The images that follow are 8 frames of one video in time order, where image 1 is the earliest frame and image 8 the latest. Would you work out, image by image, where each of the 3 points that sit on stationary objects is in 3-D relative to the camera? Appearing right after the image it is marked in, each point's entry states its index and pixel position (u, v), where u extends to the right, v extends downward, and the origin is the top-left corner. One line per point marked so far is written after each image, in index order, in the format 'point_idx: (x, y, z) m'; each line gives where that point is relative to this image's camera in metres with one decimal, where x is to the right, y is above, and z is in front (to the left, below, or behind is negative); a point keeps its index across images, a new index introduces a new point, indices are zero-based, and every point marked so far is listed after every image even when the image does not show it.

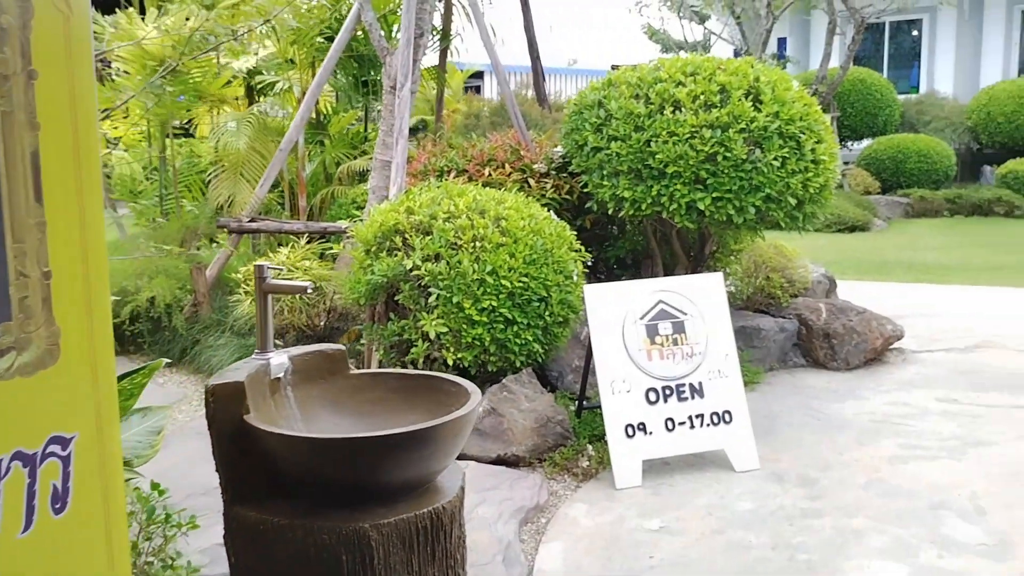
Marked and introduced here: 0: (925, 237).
0: (+4.5, +0.6, +9.5) m
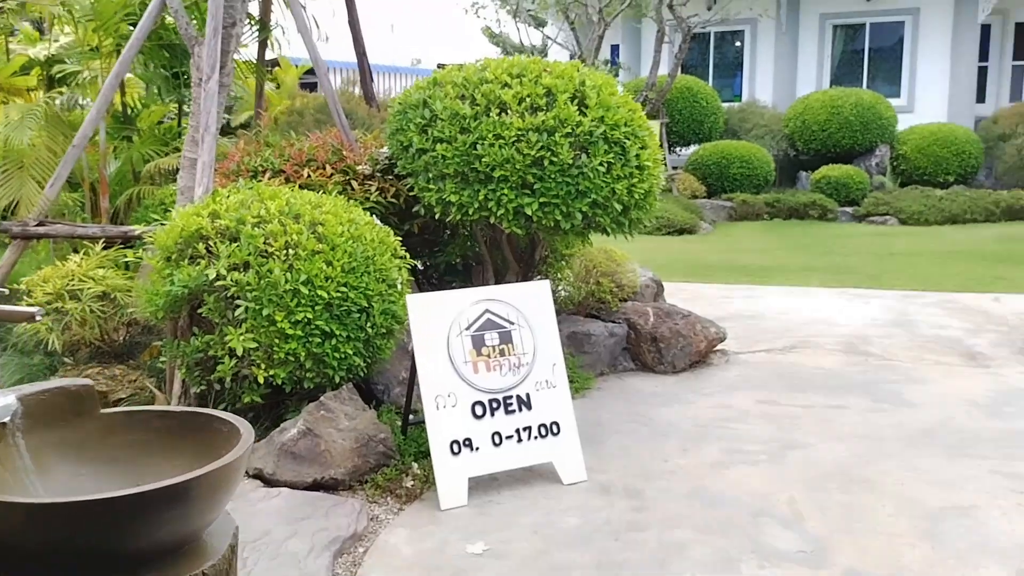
0: (+2.6, +0.5, +9.9) m
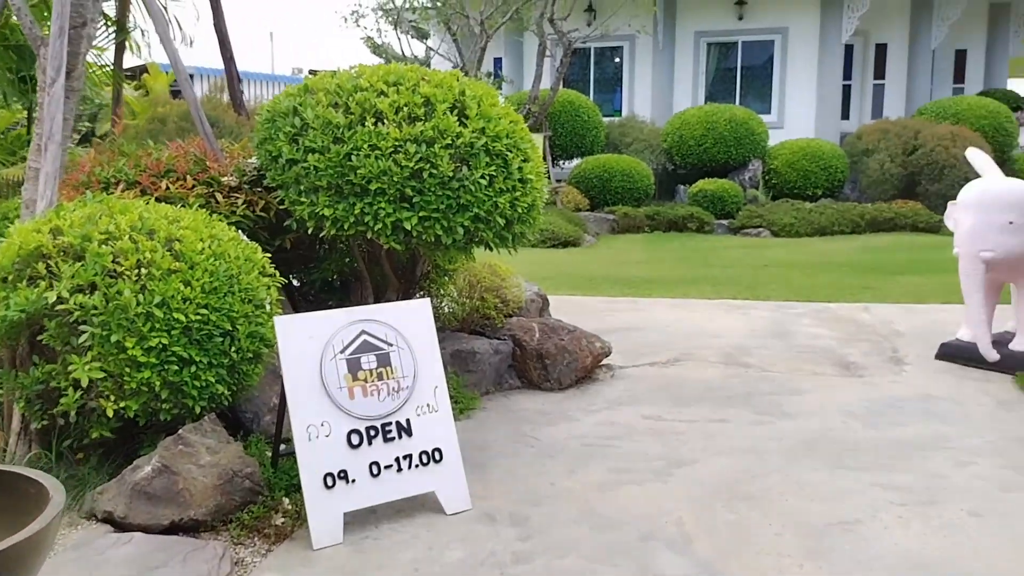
0: (+1.3, +0.4, +10.0) m
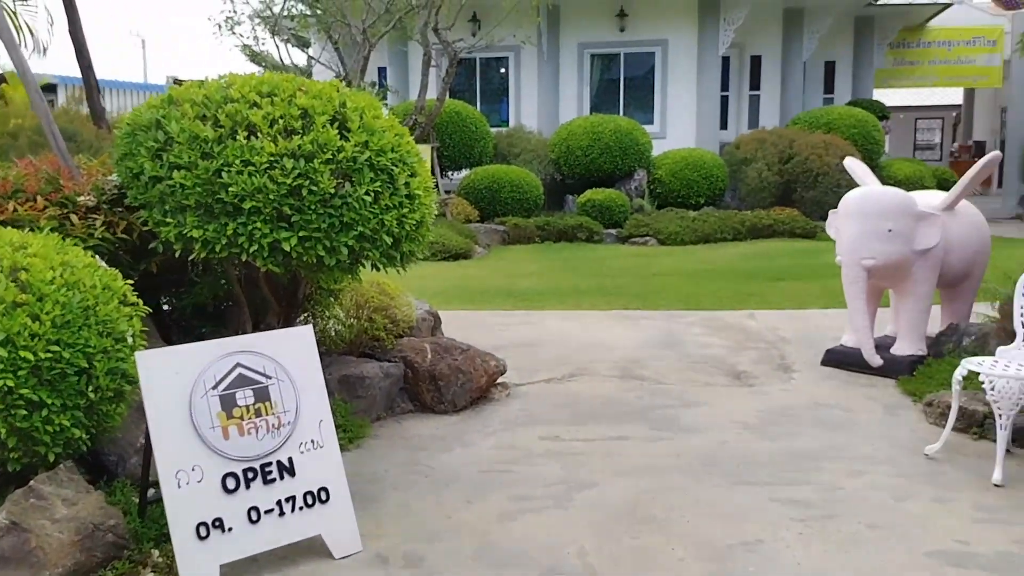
0: (+0.1, +0.3, +10.0) m
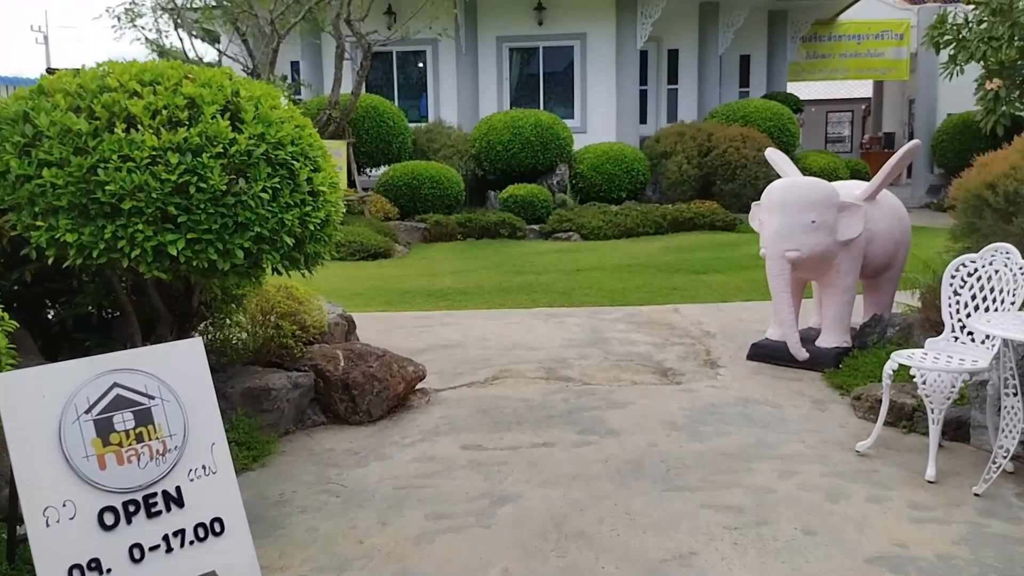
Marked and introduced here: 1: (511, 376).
0: (-0.8, +0.3, +9.7) m
1: (0.0, -0.5, +5.0) m
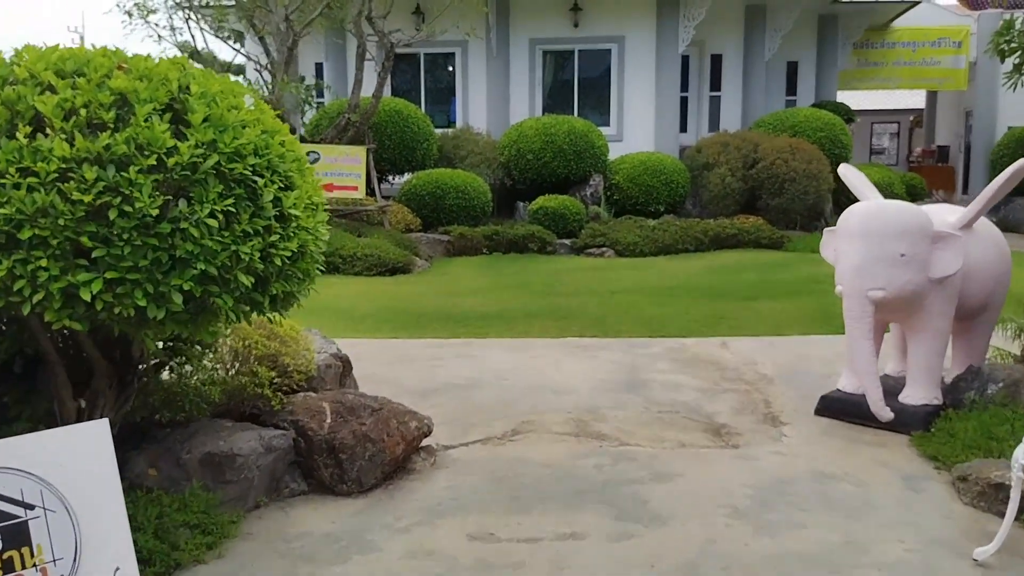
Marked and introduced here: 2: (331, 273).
0: (-0.5, +0.1, +9.0) m
1: (+0.1, -0.7, +4.2) m
2: (-1.9, +0.2, +9.3) m
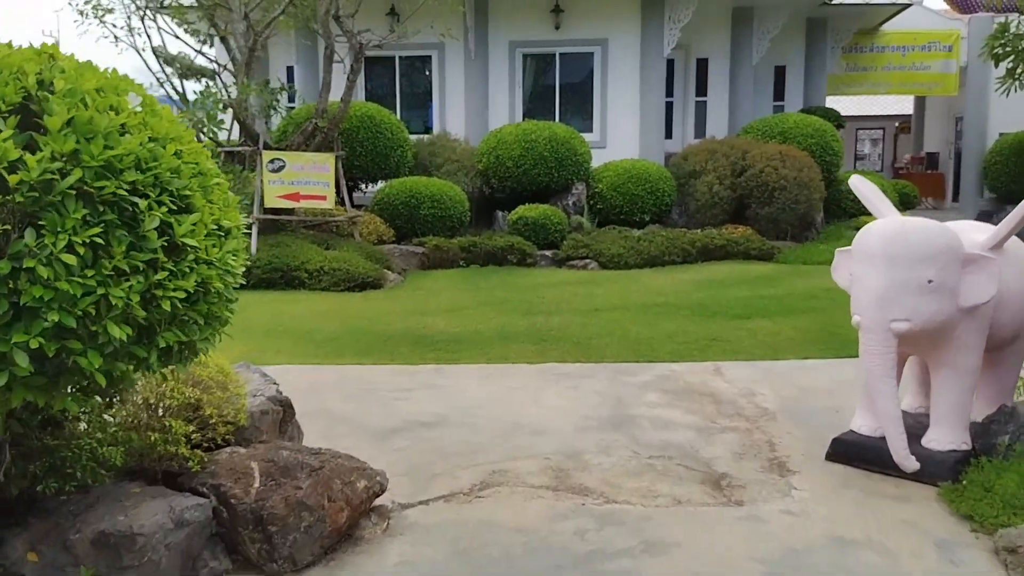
0: (-0.7, -0.1, +8.4) m
1: (0.0, -0.8, +3.6) m
2: (-2.1, 0.0, +8.8) m
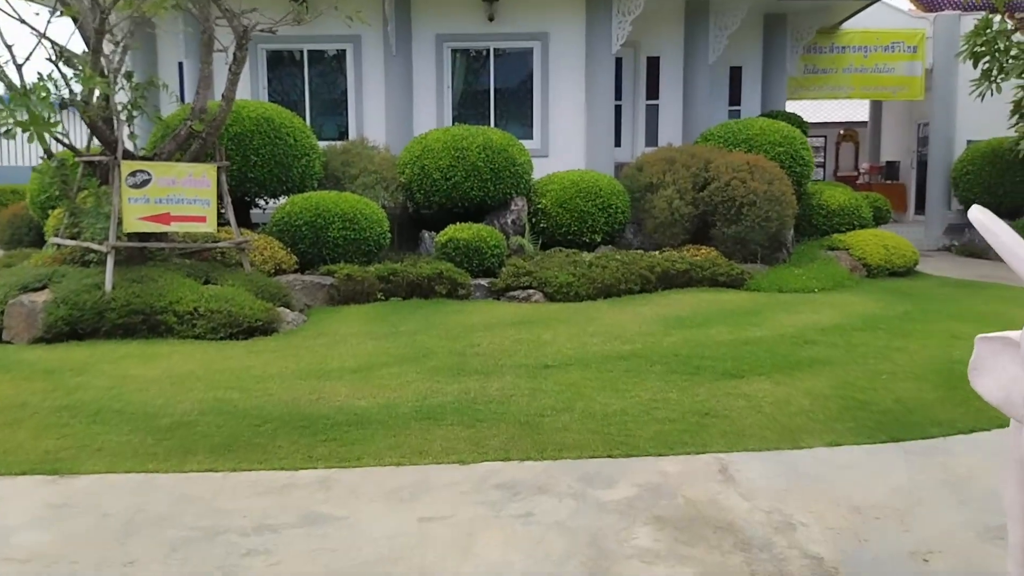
0: (-1.3, -0.4, +6.6) m
1: (-0.2, -1.1, +1.9) m
2: (-2.7, -0.4, +6.9) m
